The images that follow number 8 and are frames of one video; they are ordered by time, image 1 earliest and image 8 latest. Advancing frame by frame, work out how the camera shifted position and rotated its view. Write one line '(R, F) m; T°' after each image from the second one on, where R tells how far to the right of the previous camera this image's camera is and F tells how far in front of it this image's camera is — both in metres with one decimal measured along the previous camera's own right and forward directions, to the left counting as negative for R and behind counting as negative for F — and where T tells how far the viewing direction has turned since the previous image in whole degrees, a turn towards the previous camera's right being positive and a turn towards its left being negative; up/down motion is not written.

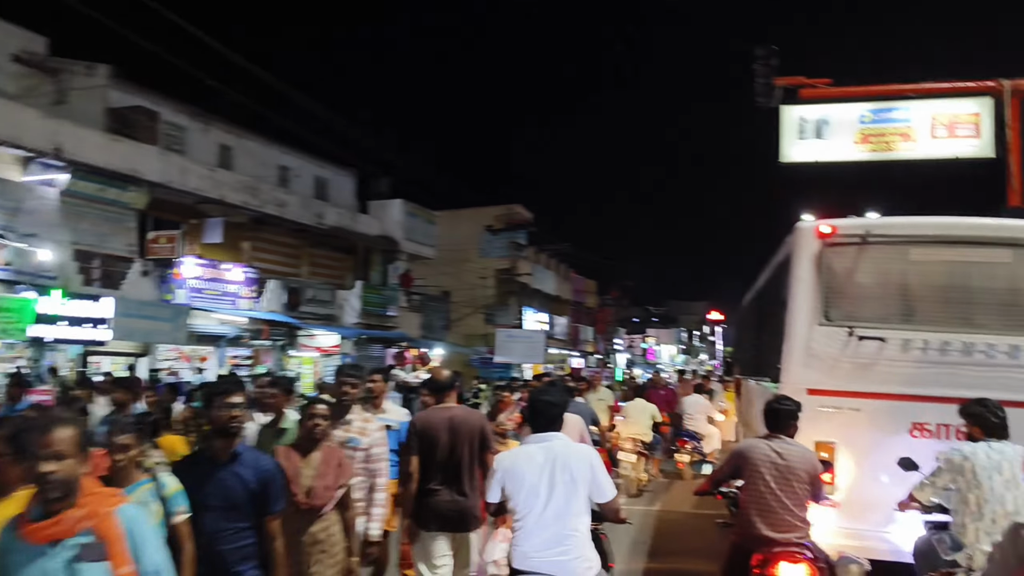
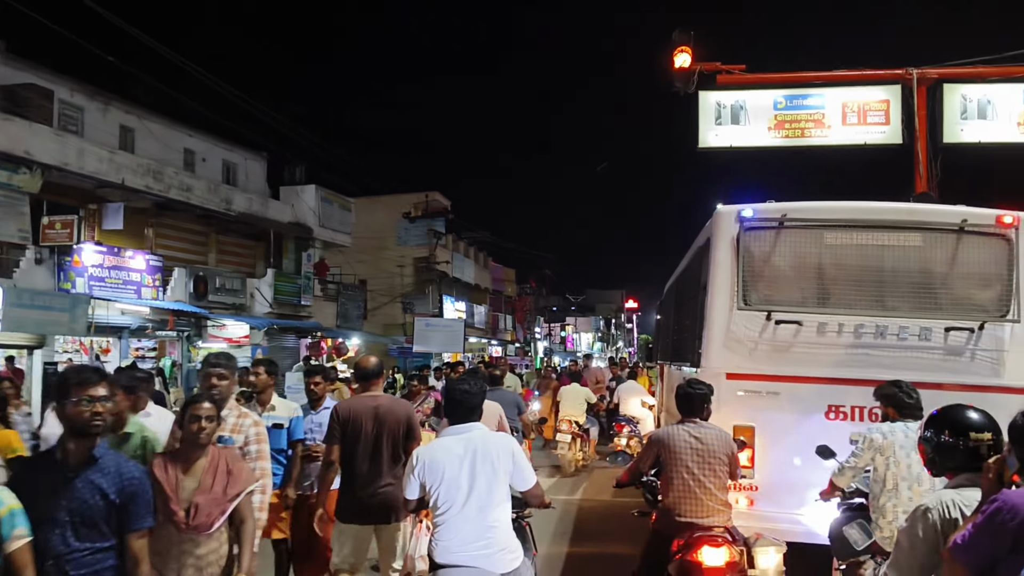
(0.0, +0.3) m; +6°
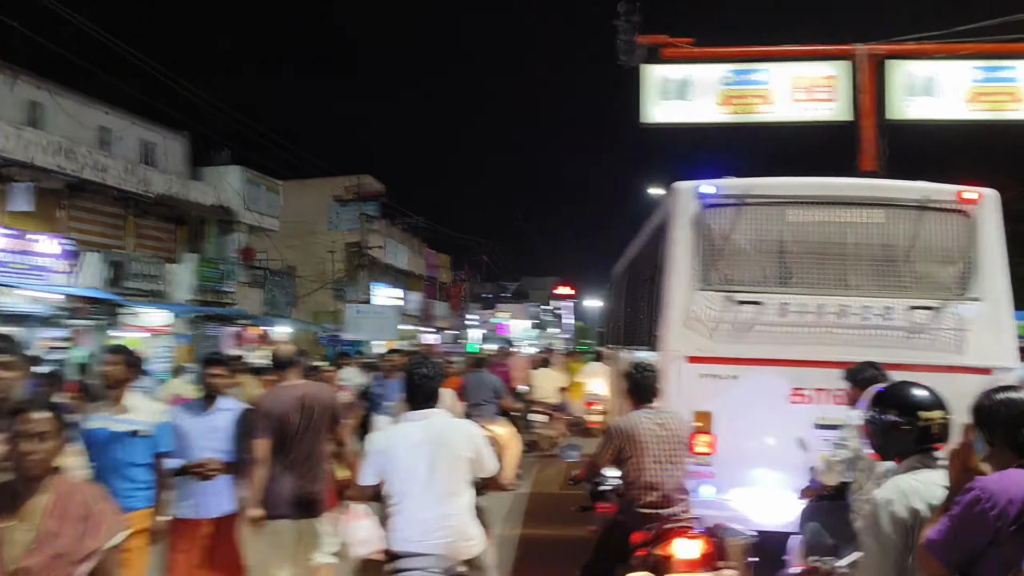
(-0.1, +0.5) m; +5°
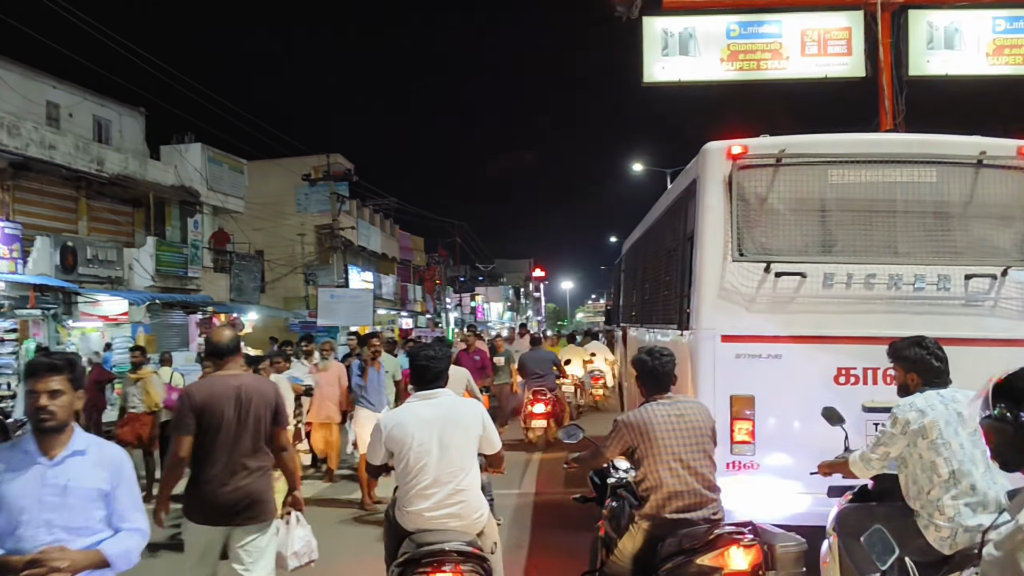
(-0.2, +0.8) m; +2°
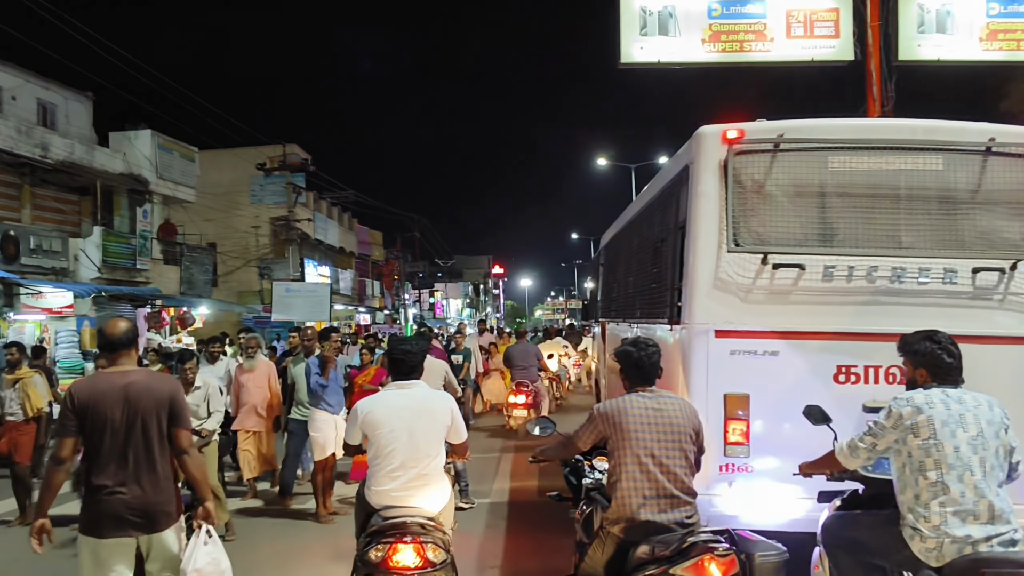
(-0.1, +0.4) m; +3°
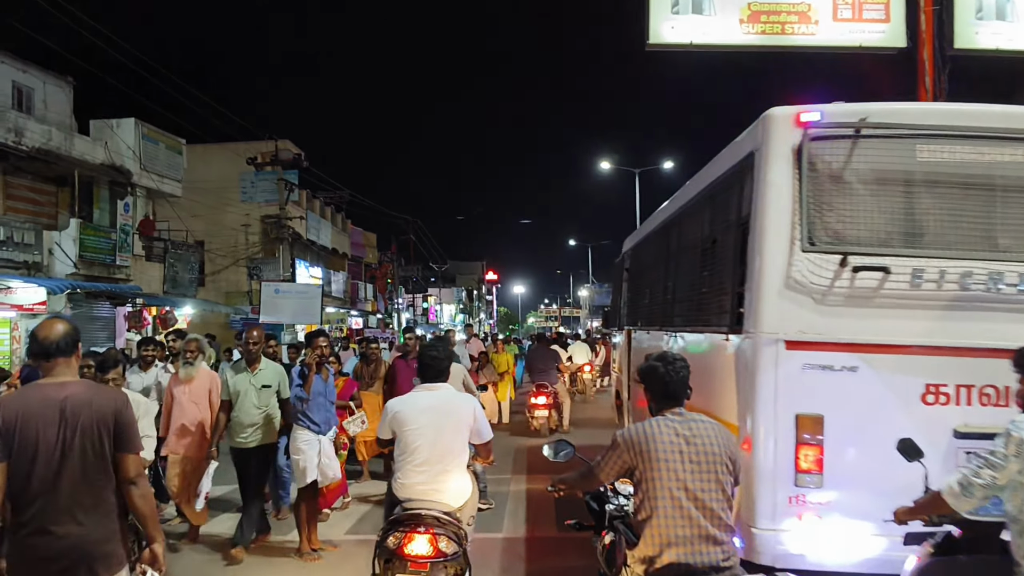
(-0.2, +0.7) m; +1°
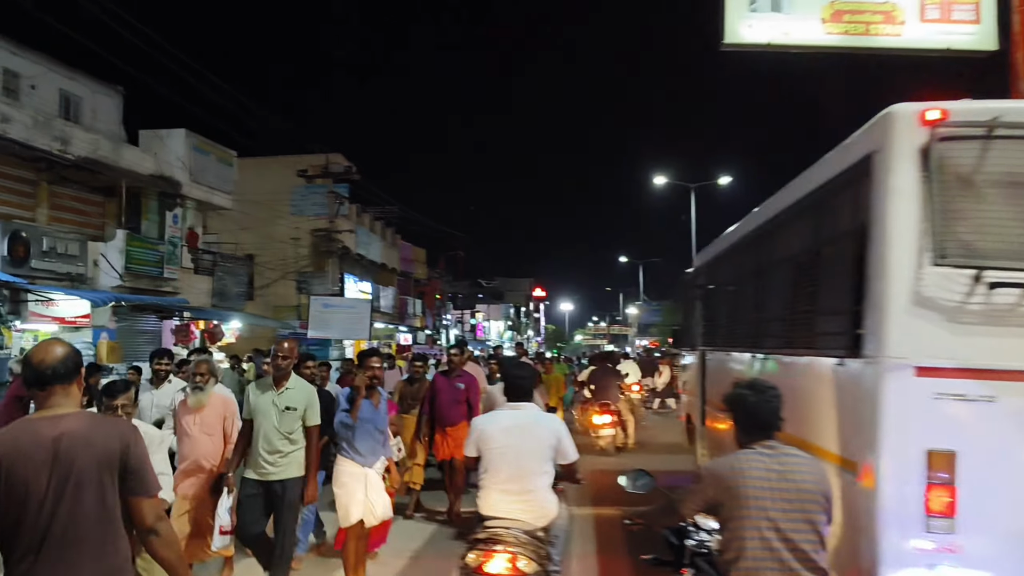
(-0.1, +0.6) m; -3°
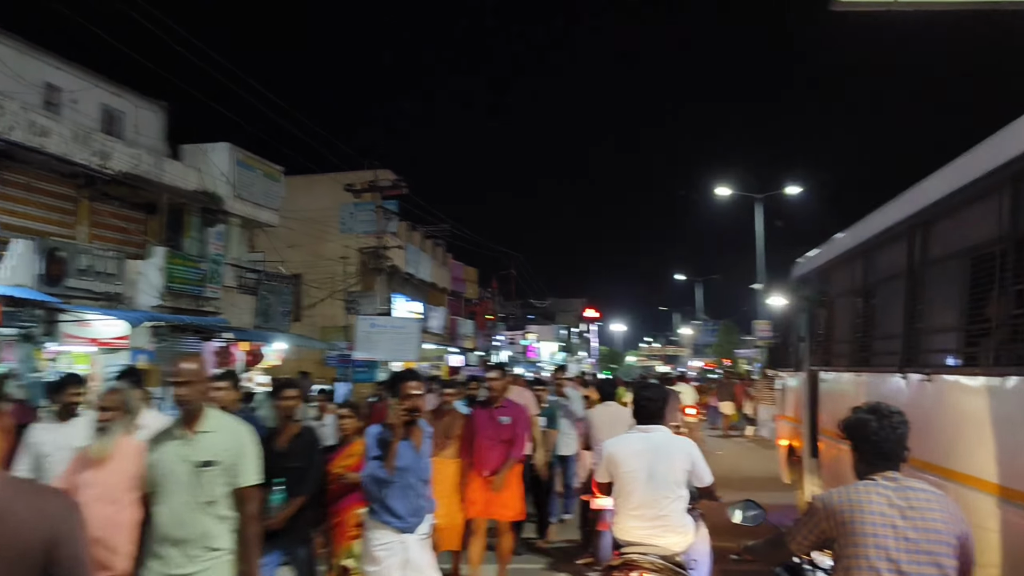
(-0.2, +1.0) m; -4°
